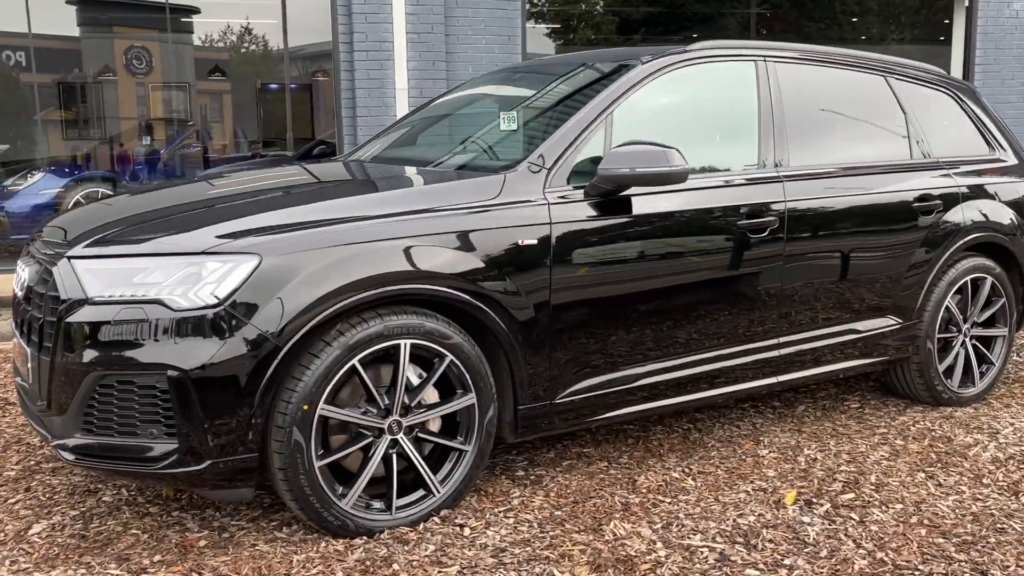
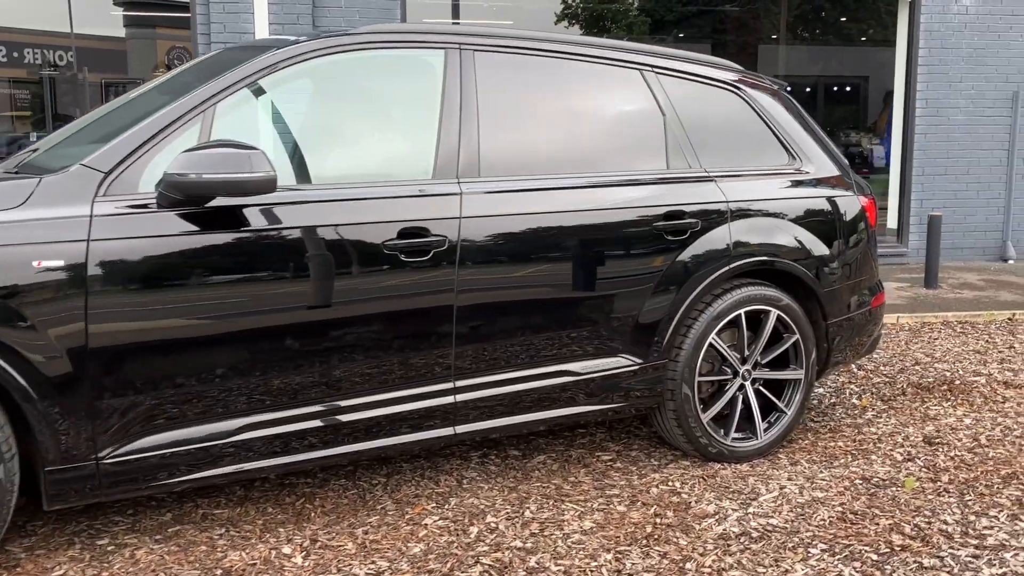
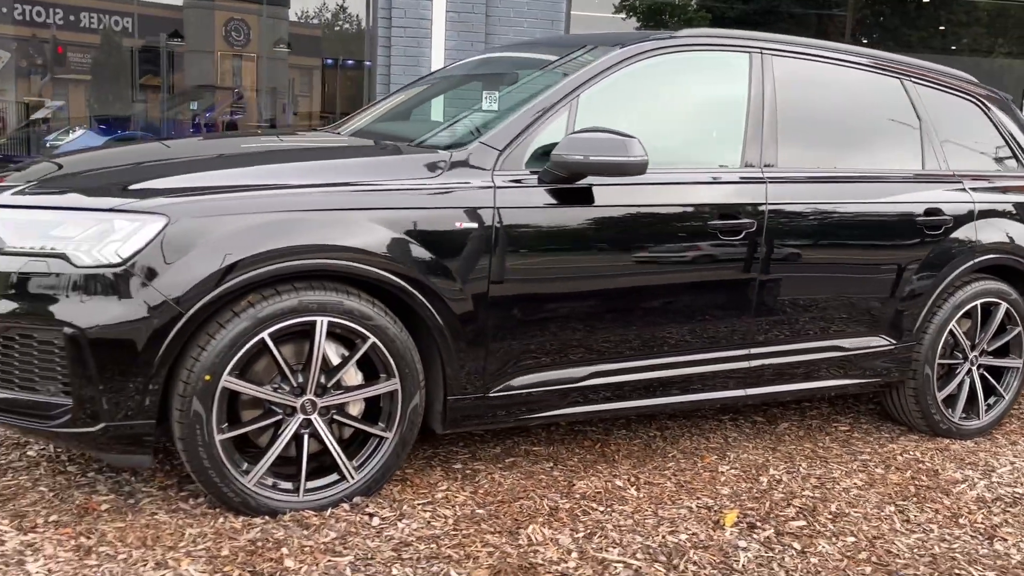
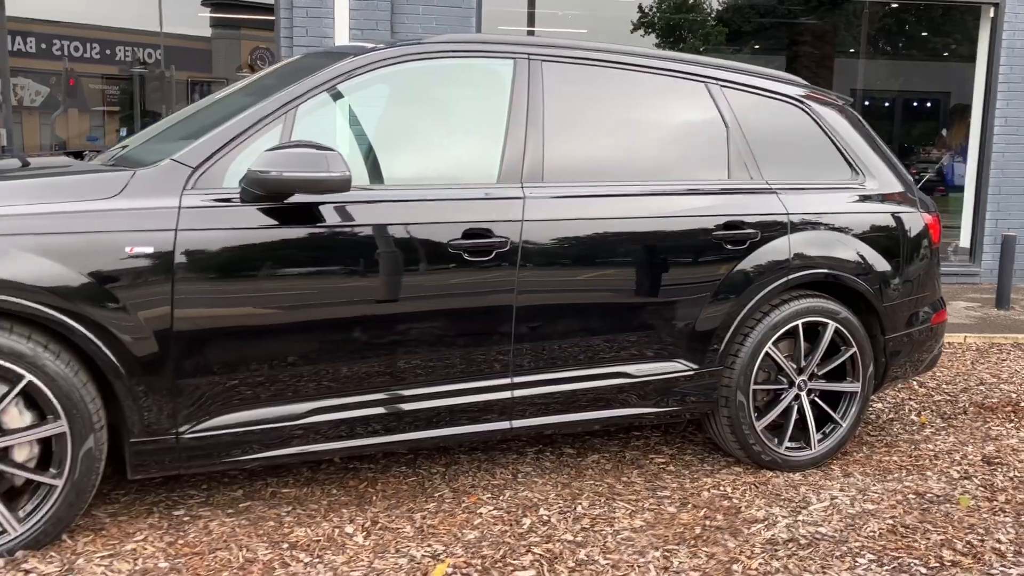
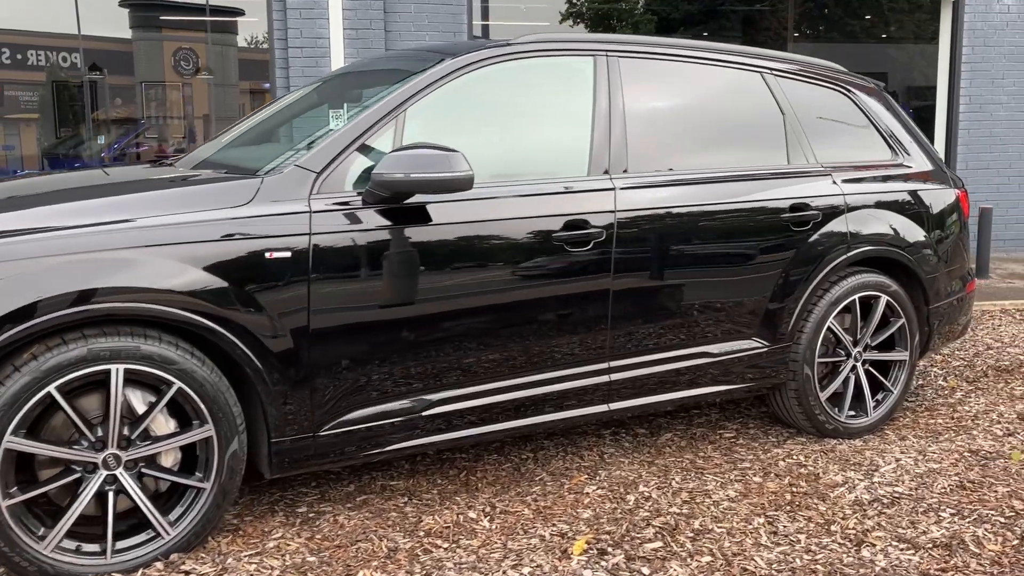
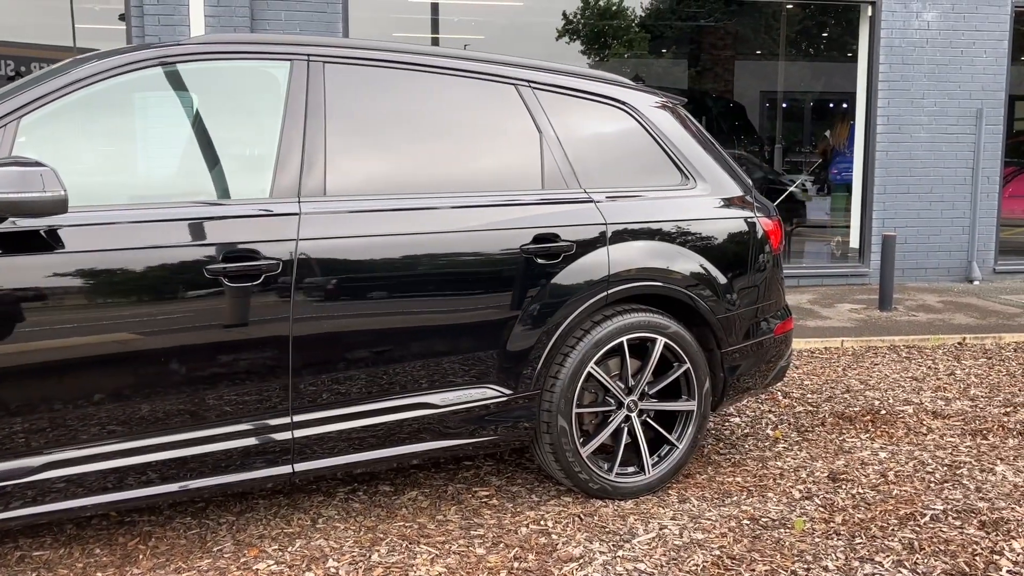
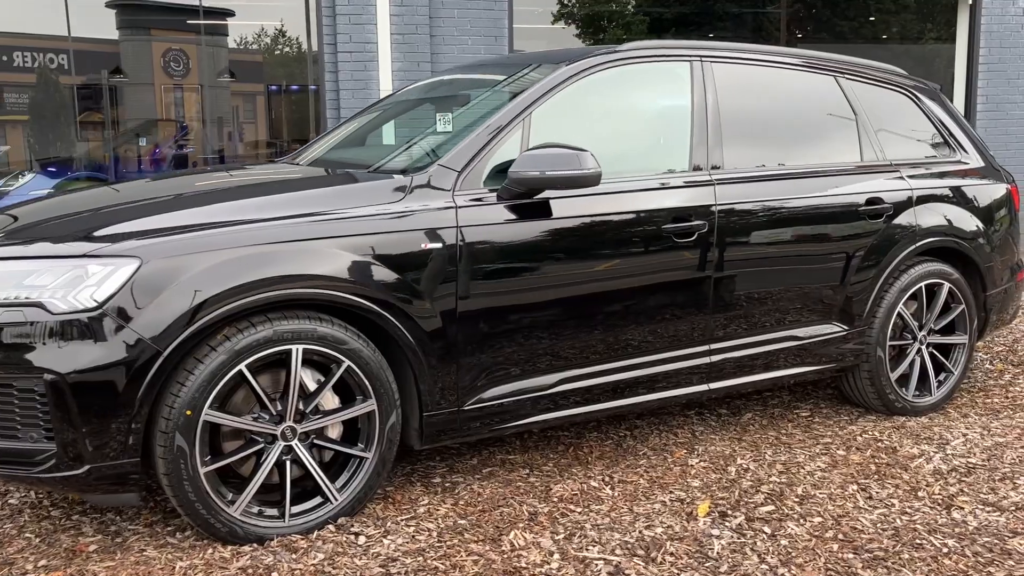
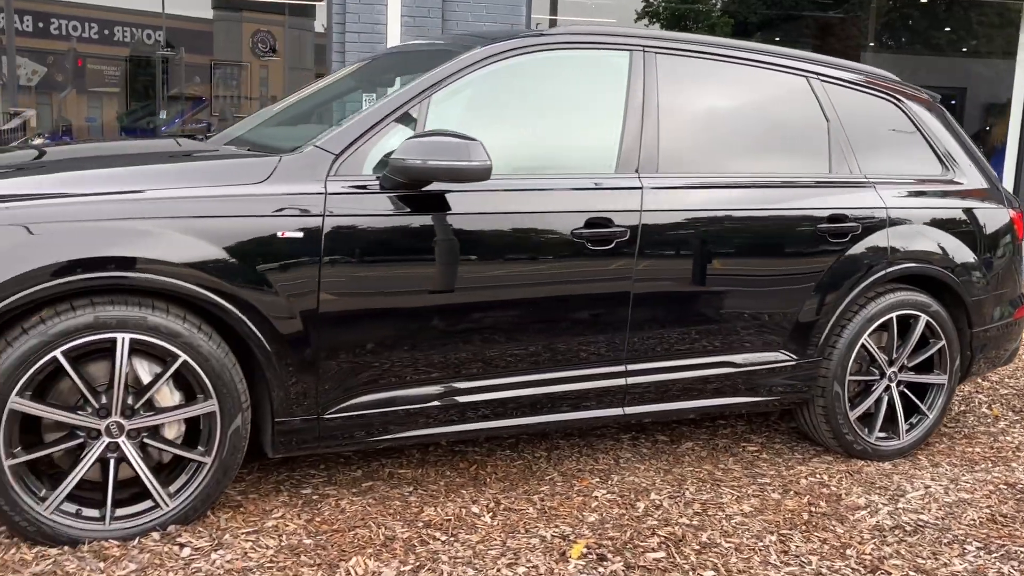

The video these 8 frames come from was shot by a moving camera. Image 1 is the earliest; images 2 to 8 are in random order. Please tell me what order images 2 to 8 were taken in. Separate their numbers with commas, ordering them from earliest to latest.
7, 5, 2, 6, 4, 8, 3
